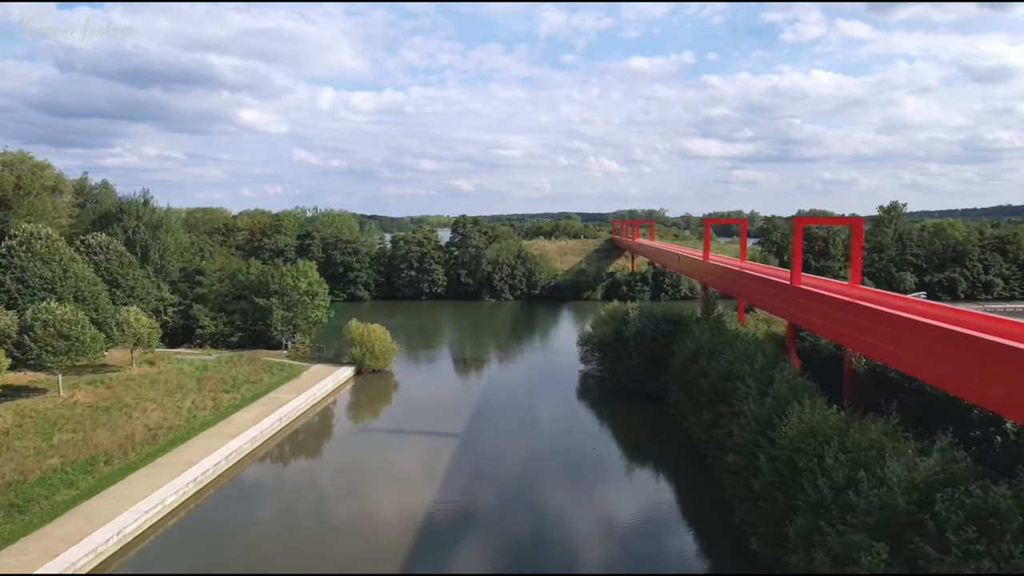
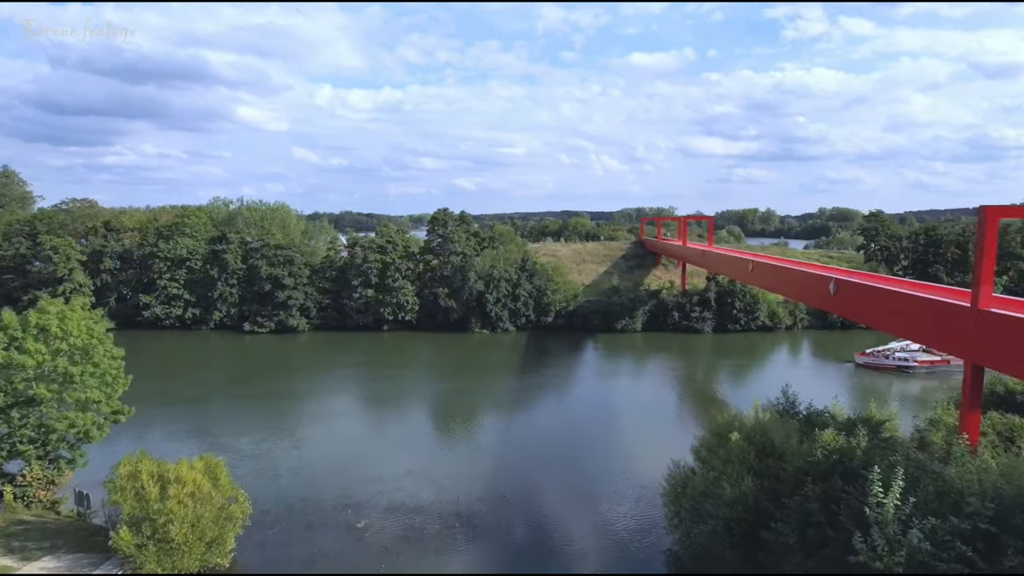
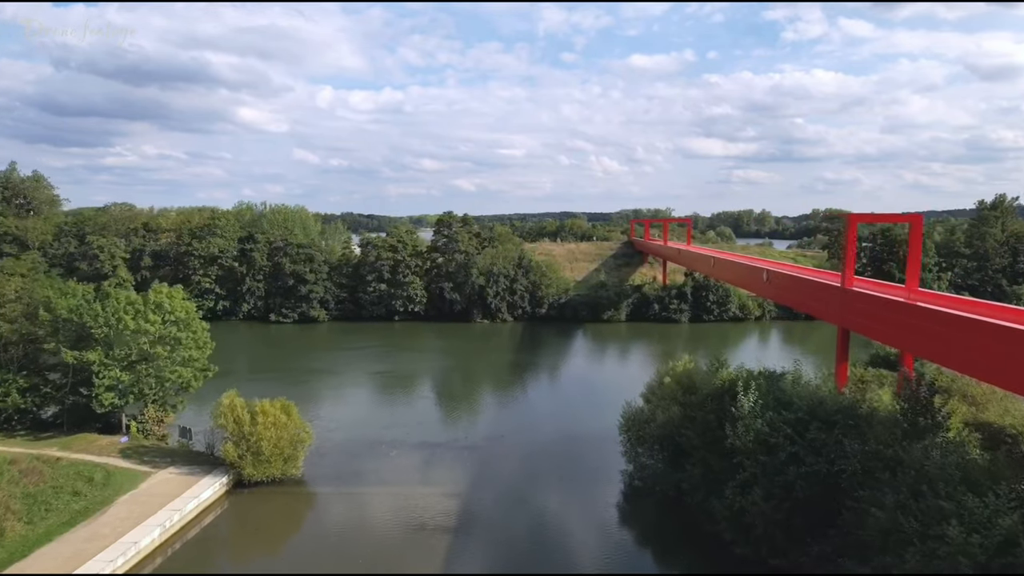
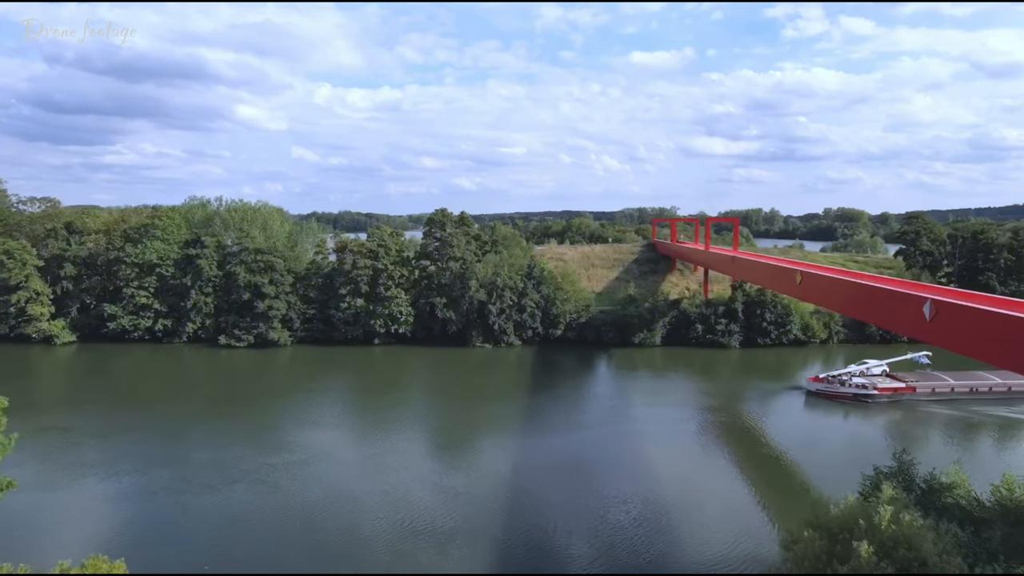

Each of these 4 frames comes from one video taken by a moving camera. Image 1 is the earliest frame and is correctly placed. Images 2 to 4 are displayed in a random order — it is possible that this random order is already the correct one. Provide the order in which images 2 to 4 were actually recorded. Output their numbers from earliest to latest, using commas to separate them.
3, 2, 4
